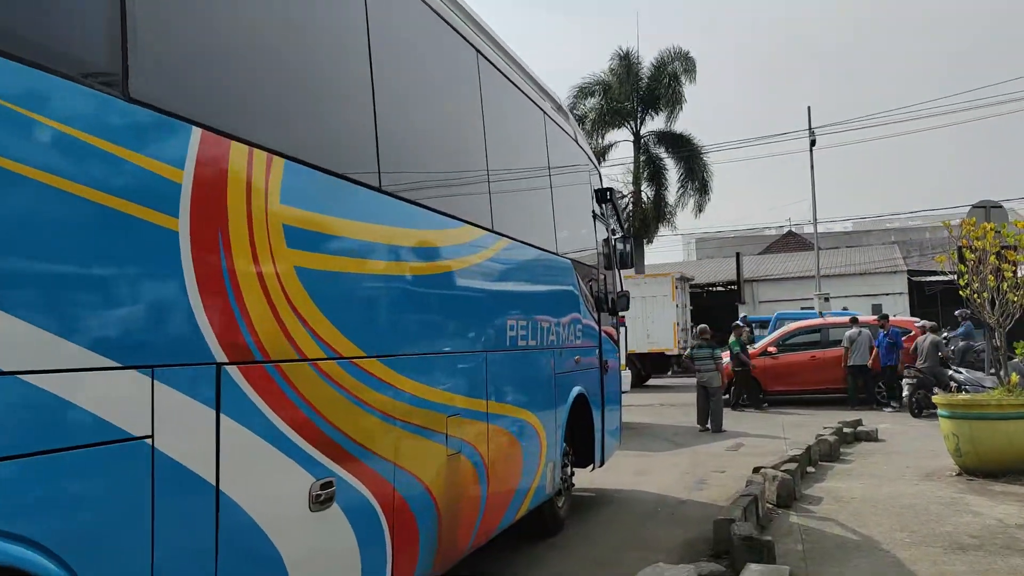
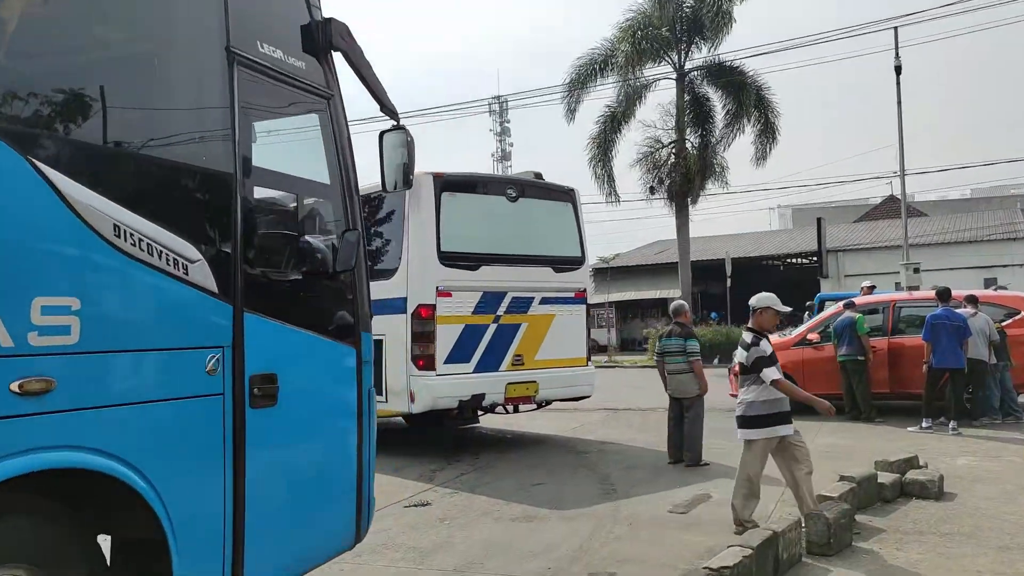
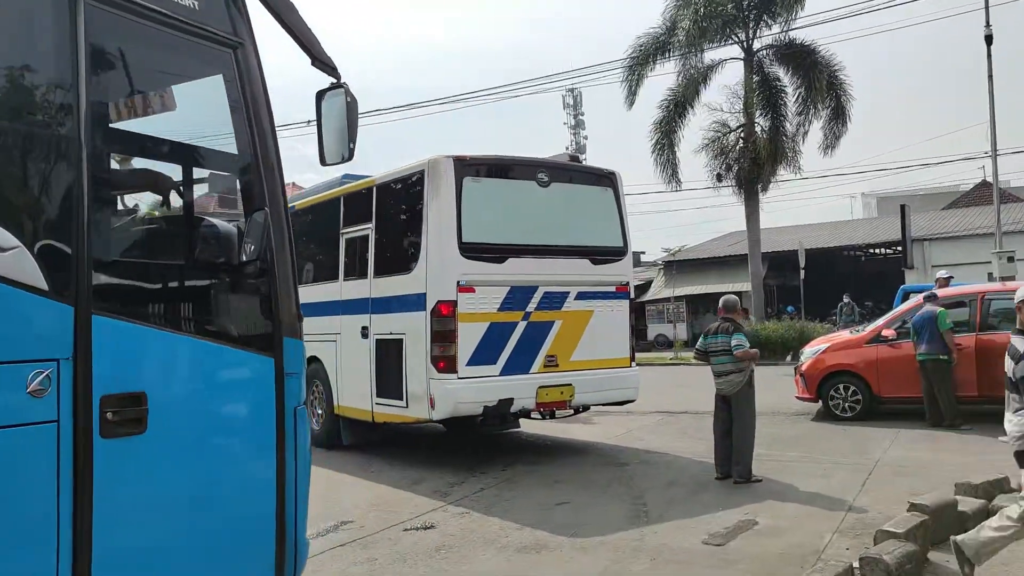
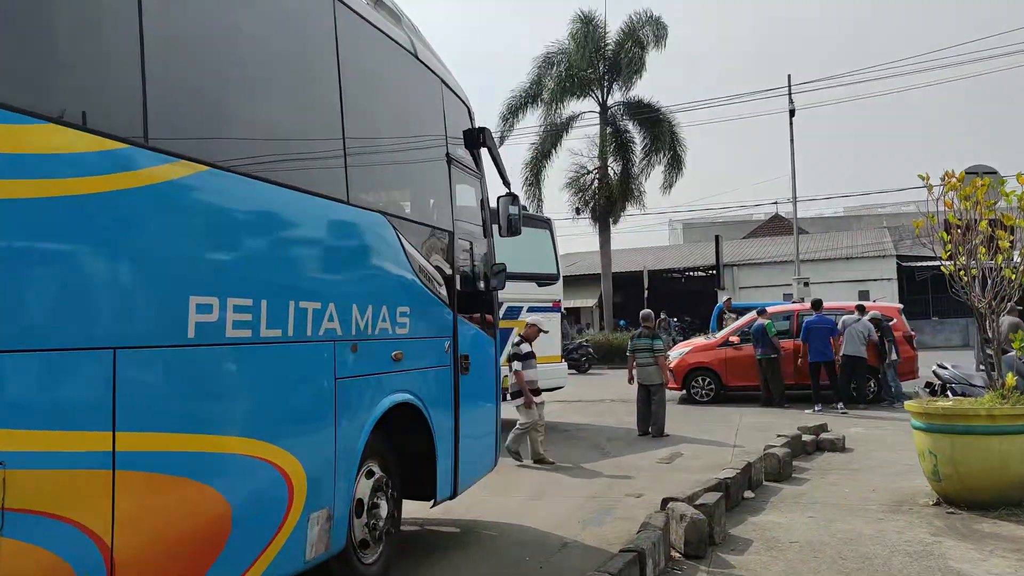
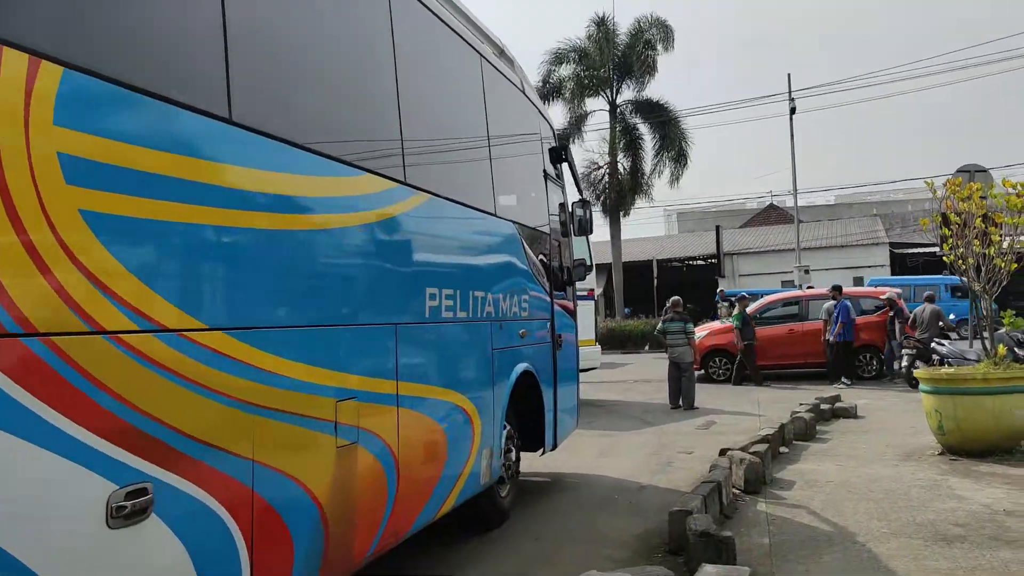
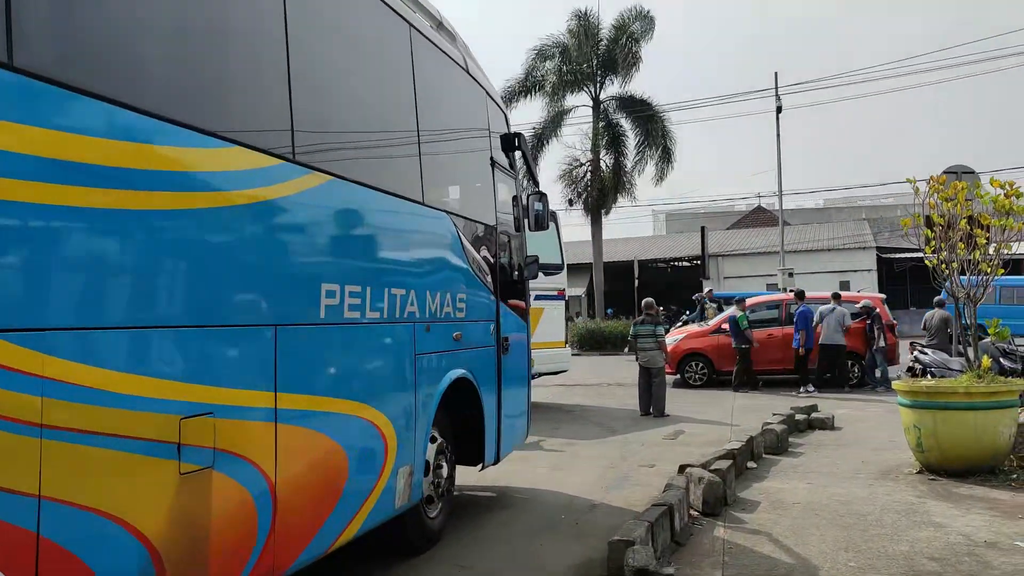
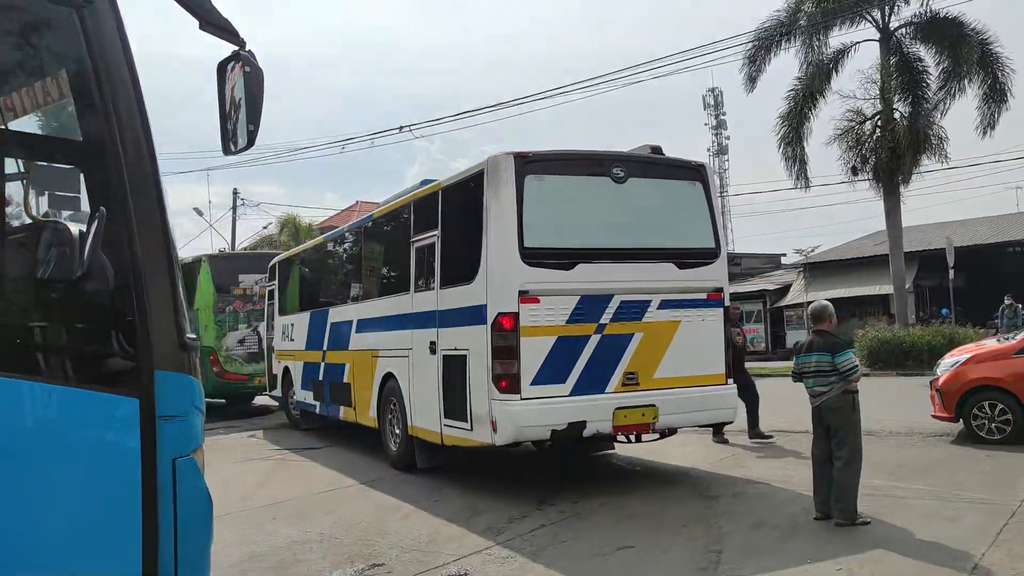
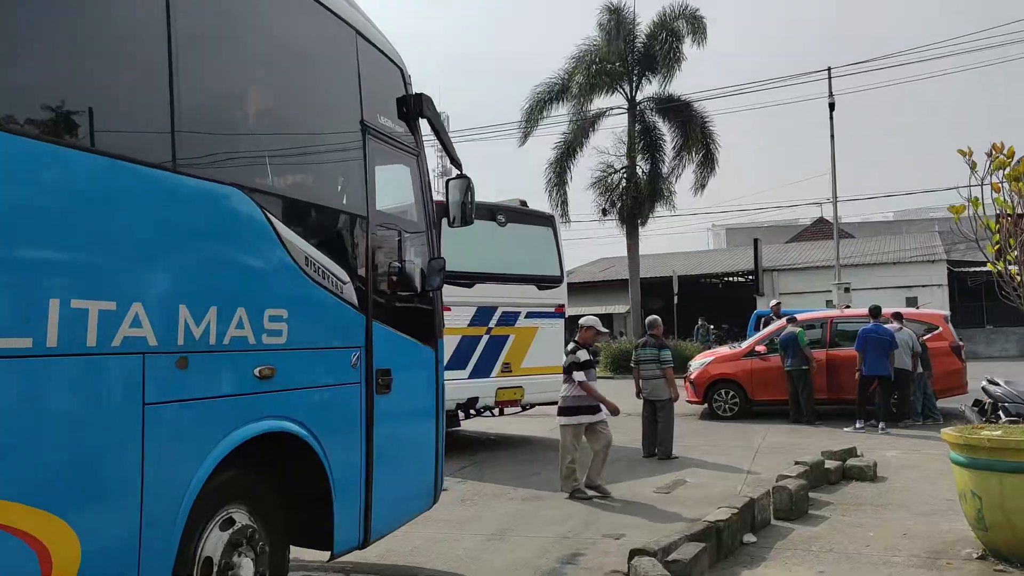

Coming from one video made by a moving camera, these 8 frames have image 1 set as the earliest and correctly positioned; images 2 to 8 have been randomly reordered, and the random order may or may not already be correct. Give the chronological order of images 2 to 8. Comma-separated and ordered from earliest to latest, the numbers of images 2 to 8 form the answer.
5, 6, 4, 8, 2, 3, 7
